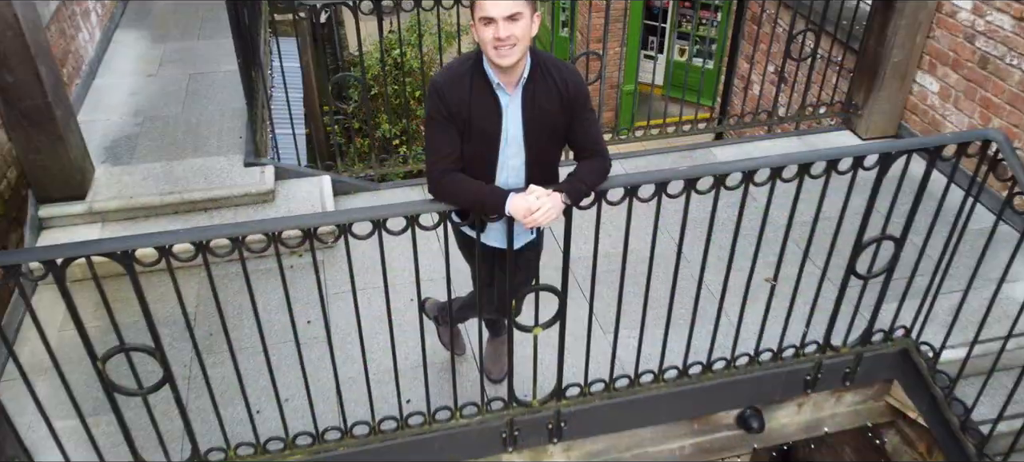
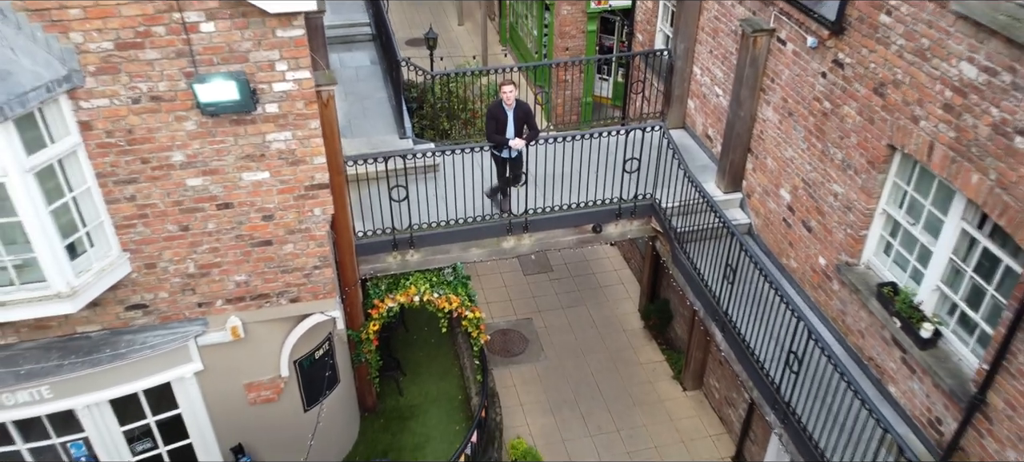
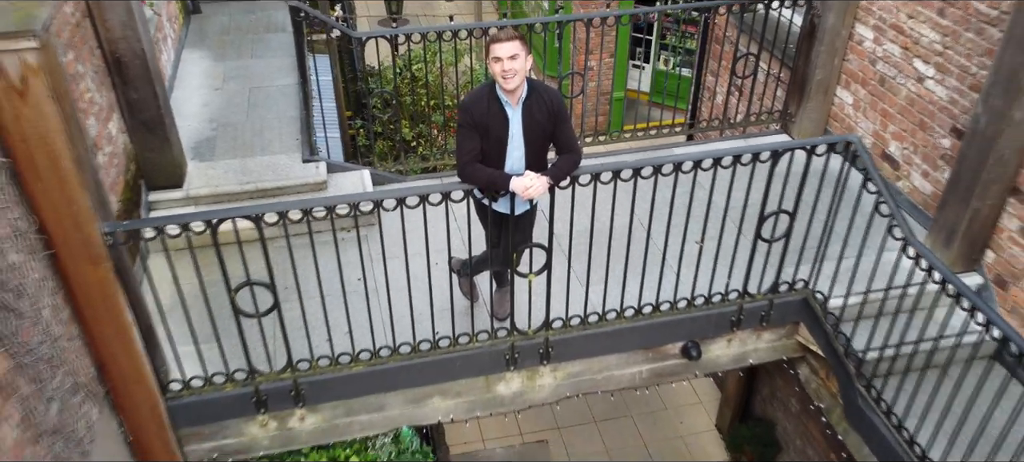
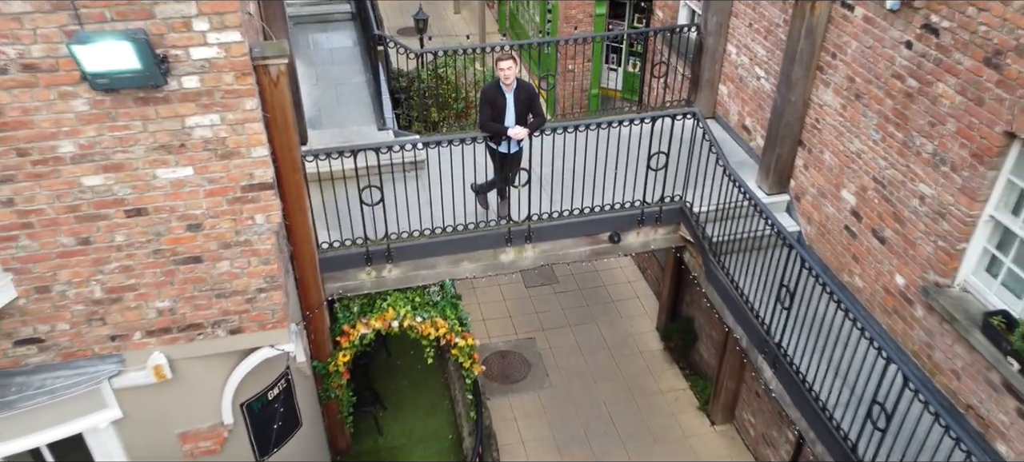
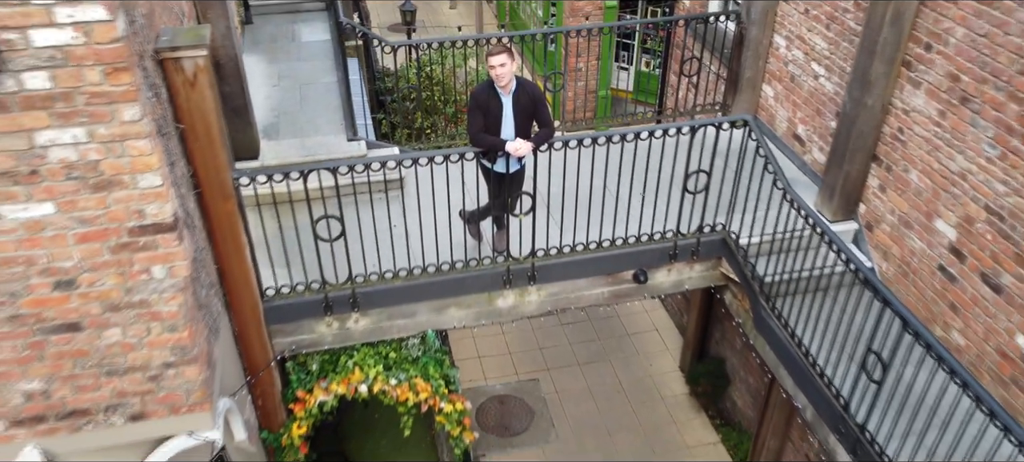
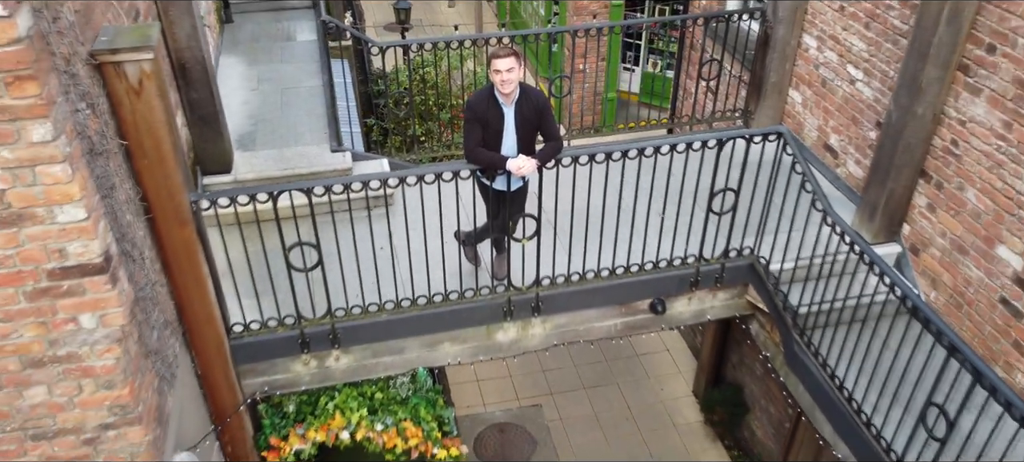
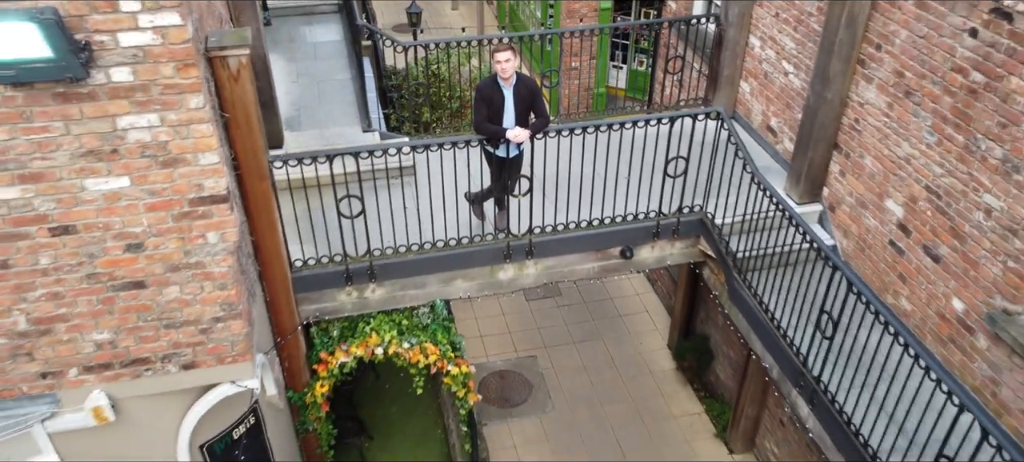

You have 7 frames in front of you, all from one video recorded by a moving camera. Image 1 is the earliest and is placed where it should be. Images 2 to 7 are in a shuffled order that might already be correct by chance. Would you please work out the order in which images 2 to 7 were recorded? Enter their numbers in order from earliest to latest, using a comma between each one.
3, 6, 5, 7, 4, 2
